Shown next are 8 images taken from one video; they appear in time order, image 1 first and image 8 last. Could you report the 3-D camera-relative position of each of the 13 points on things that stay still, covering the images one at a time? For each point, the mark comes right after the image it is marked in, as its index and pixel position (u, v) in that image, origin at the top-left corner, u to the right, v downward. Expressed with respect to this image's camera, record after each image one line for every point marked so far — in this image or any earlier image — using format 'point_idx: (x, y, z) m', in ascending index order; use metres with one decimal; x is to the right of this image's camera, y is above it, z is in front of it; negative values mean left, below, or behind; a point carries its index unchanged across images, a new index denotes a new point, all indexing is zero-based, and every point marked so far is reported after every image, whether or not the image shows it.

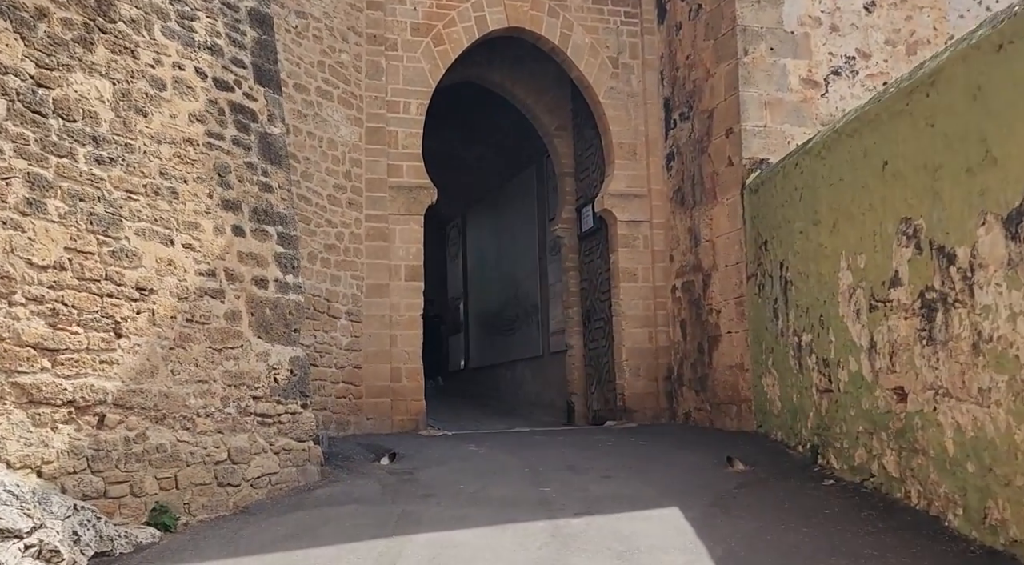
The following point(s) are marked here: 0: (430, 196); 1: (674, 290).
0: (-0.8, +0.9, +8.7) m
1: (+1.7, -0.1, +8.9) m
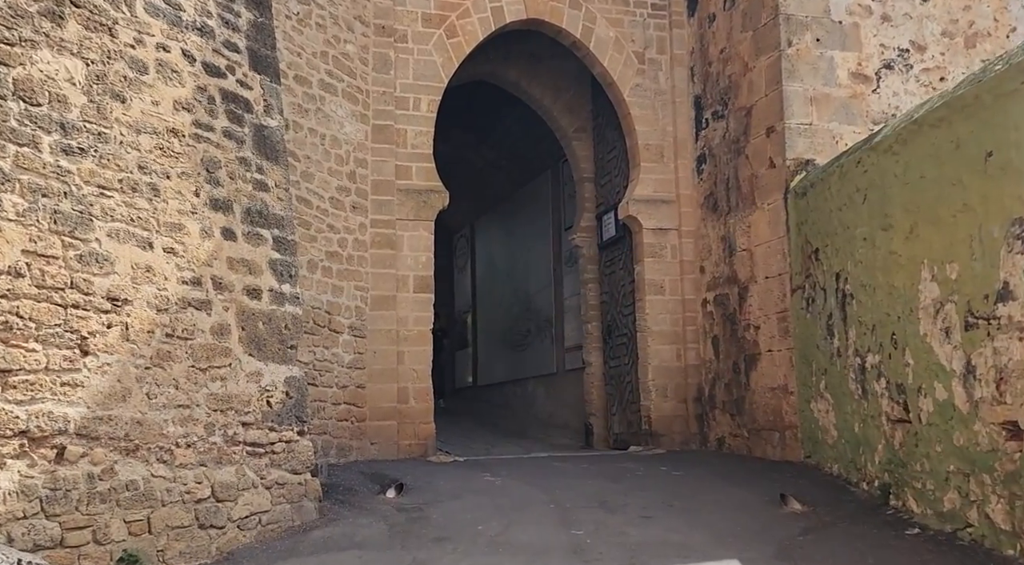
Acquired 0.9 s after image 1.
0: (-0.6, +0.8, +8.0) m
1: (+1.8, -0.2, +8.2) m
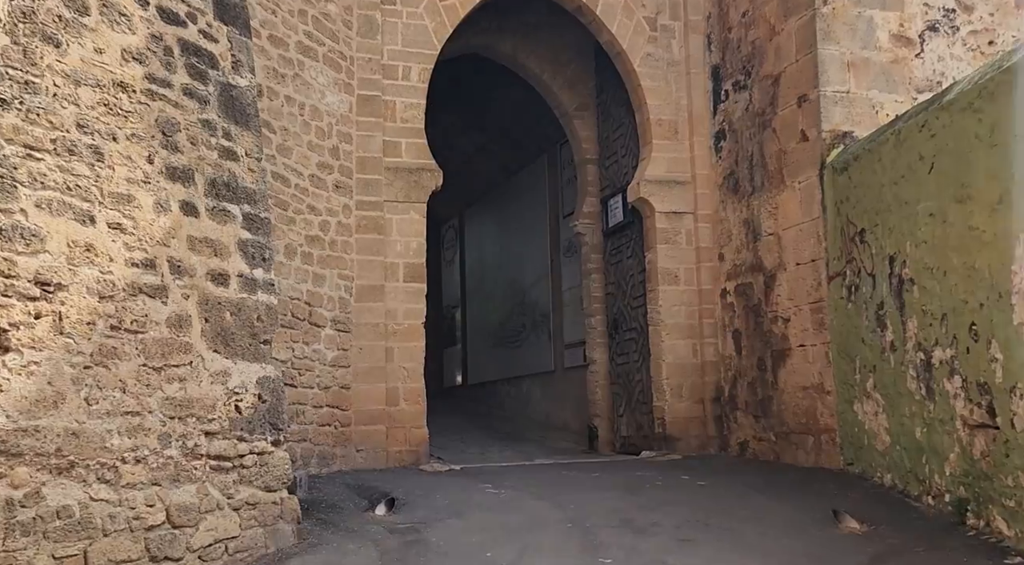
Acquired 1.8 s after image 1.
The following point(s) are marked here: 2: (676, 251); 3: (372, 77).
0: (-0.6, +0.9, +7.3) m
1: (+1.8, -0.1, +7.5) m
2: (+1.4, +0.3, +7.7) m
3: (-1.2, +1.7, +7.2) m
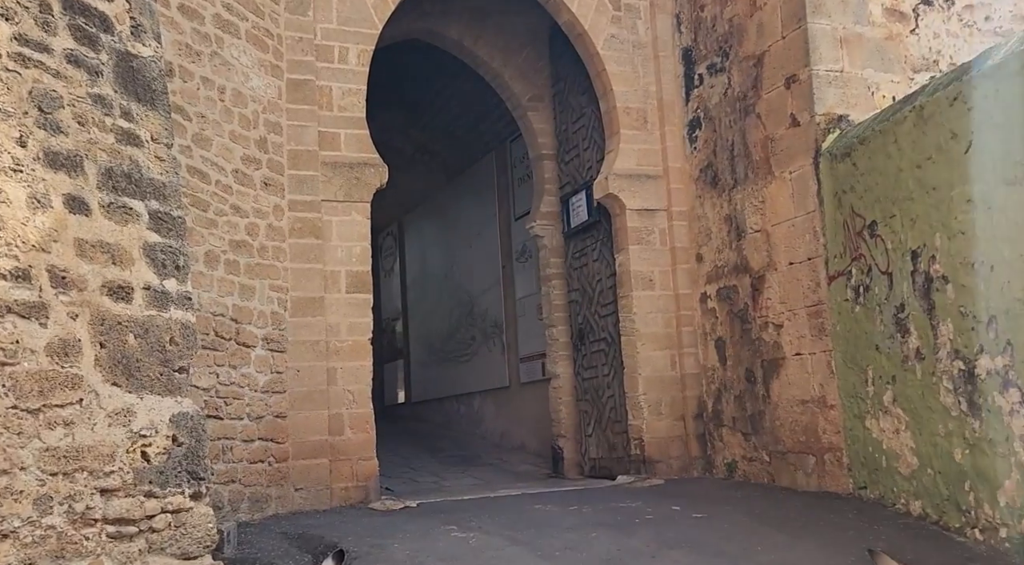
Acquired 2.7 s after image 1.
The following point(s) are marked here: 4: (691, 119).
0: (-1.0, +0.8, +6.4) m
1: (+1.5, -0.1, +6.8) m
2: (+1.1, +0.2, +6.9) m
3: (-1.5, +1.6, +6.3) m
4: (+1.4, +1.3, +6.9) m
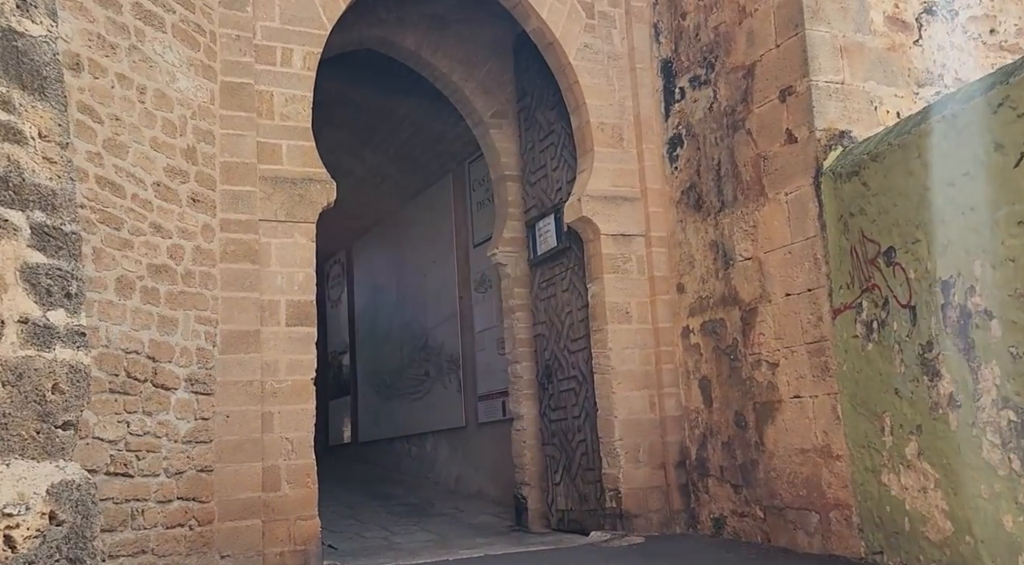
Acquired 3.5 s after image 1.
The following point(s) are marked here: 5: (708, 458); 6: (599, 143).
0: (-1.2, +0.6, +5.6) m
1: (+1.2, -0.4, +6.2) m
2: (+0.8, 0.0, +6.3) m
3: (-1.7, +1.4, +5.5) m
4: (+1.2, +1.1, +6.3) m
5: (+1.3, -1.2, +5.9) m
6: (+0.6, +1.0, +6.4) m
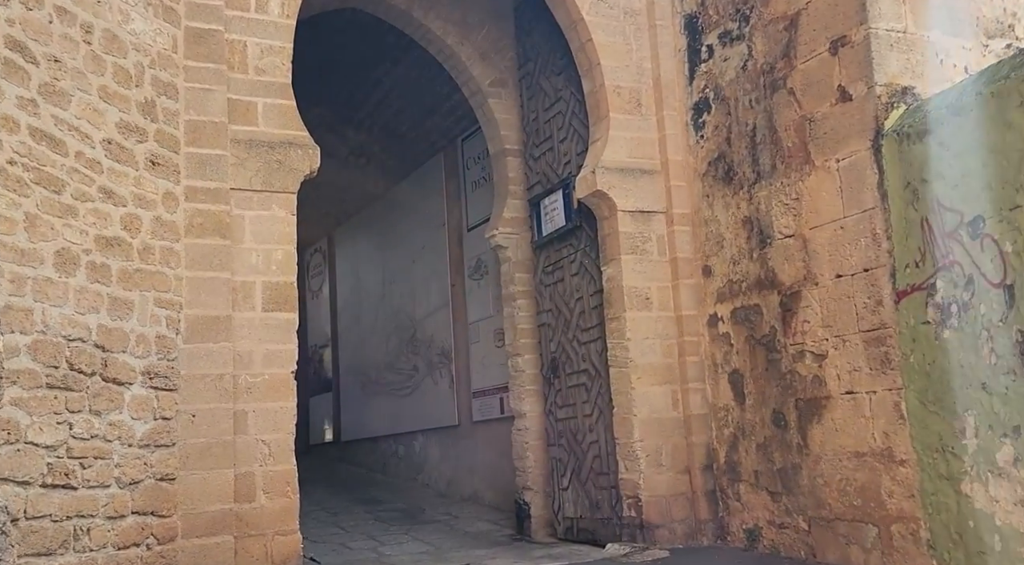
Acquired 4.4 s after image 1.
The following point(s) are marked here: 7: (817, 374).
0: (-1.1, +0.7, +4.9) m
1: (+1.3, -0.2, +5.5) m
2: (+0.9, +0.1, +5.6) m
3: (-1.7, +1.5, +4.8) m
4: (+1.2, +1.2, +5.6) m
5: (+1.4, -1.1, +5.2) m
6: (+0.7, +1.1, +5.7) m
7: (+1.6, -0.5, +4.7) m
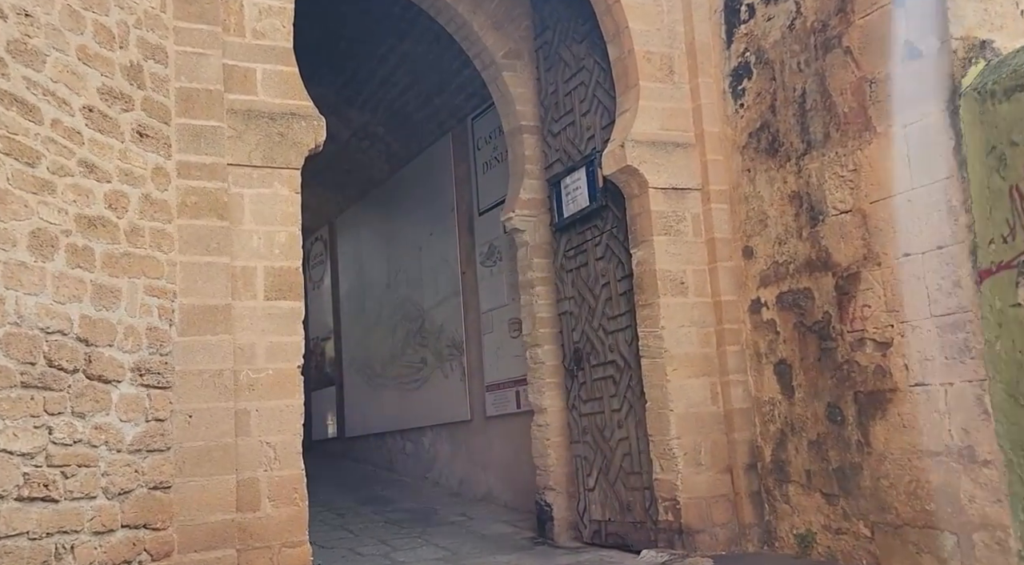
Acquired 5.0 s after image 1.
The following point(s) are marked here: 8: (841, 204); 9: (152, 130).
0: (-1.0, +0.8, +4.5) m
1: (+1.4, -0.1, +5.0) m
2: (+1.0, +0.2, +5.2) m
3: (-1.5, +1.6, +4.3) m
4: (+1.3, +1.3, +5.2) m
5: (+1.5, -1.0, +4.8) m
6: (+0.8, +1.2, +5.2) m
7: (+1.8, -0.4, +4.2) m
8: (+1.7, +0.4, +4.5) m
9: (-1.6, +0.7, +4.0) m
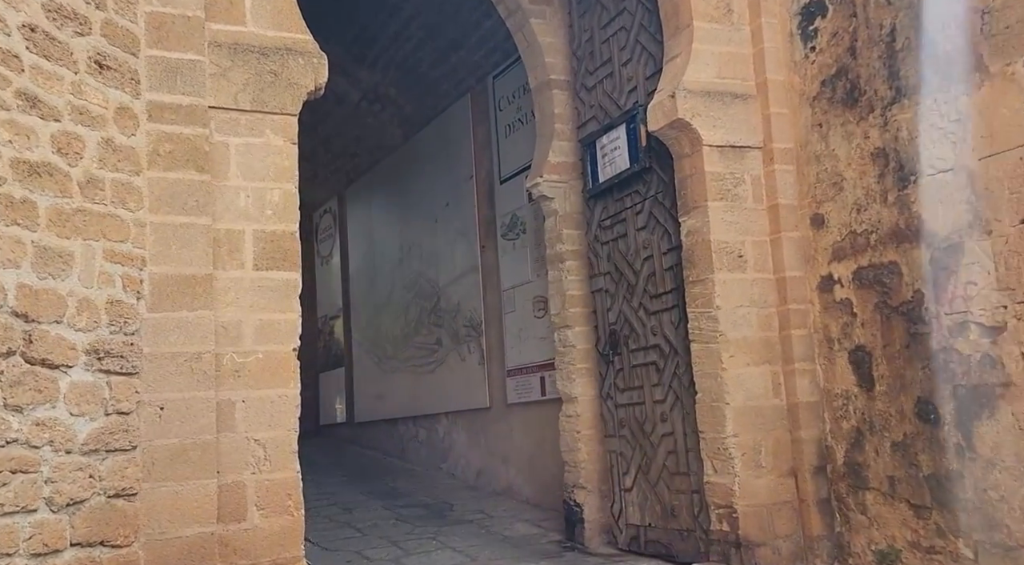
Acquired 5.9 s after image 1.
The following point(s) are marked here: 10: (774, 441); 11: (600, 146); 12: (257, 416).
0: (-0.8, +0.9, +3.7) m
1: (+1.6, 0.0, +4.3) m
2: (+1.2, +0.4, +4.4) m
3: (-1.4, +1.7, +3.6) m
4: (+1.5, +1.4, +4.4) m
5: (+1.7, -0.8, +4.1) m
6: (+1.0, +1.4, +4.5) m
7: (+1.9, -0.3, +3.5) m
8: (+1.8, +0.5, +3.7) m
9: (-1.5, +0.8, +3.3) m
10: (+1.3, -0.8, +4.3) m
11: (+0.5, +0.8, +5.3) m
12: (-1.0, -0.5, +3.5) m
